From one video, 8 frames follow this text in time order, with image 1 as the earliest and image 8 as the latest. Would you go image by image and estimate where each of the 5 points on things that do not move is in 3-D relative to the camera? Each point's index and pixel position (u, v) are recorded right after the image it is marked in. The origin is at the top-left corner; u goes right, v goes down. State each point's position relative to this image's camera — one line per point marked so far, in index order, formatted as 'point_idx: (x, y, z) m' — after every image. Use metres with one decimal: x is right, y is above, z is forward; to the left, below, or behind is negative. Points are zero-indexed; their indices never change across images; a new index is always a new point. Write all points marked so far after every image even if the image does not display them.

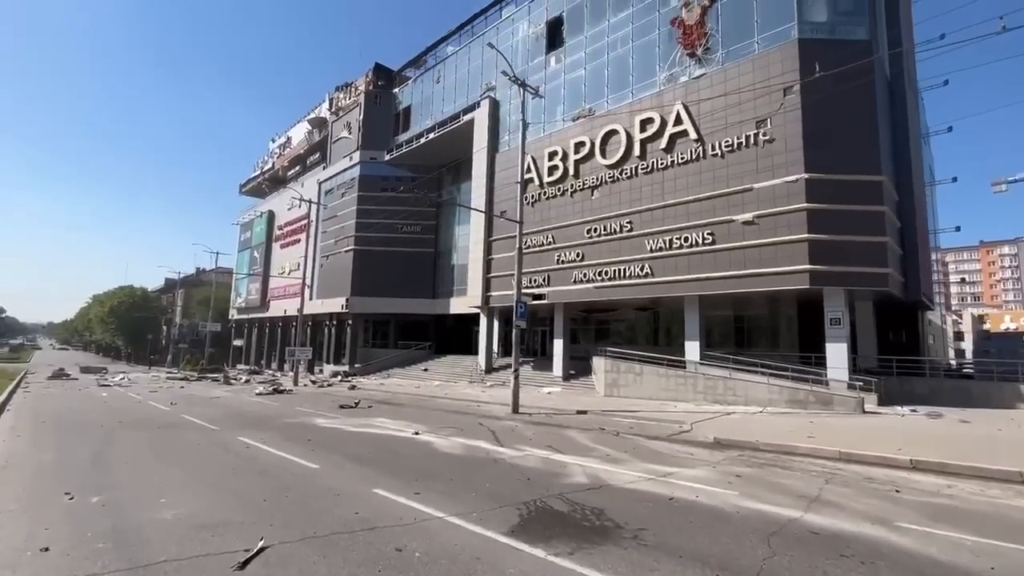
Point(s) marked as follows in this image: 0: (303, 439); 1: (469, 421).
0: (-4.8, -3.5, +11.3) m
1: (-1.4, -4.4, +16.0) m
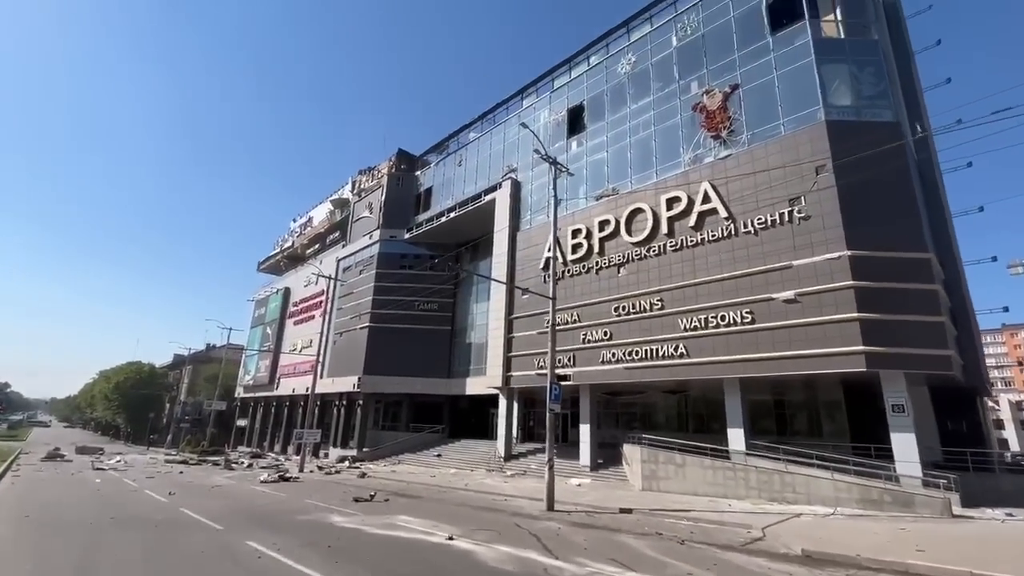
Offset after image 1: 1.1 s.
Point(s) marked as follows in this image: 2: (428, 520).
0: (-3.8, -5.1, +9.7) m
1: (-0.2, -6.8, +14.1) m
2: (-2.3, -6.6, +13.9) m
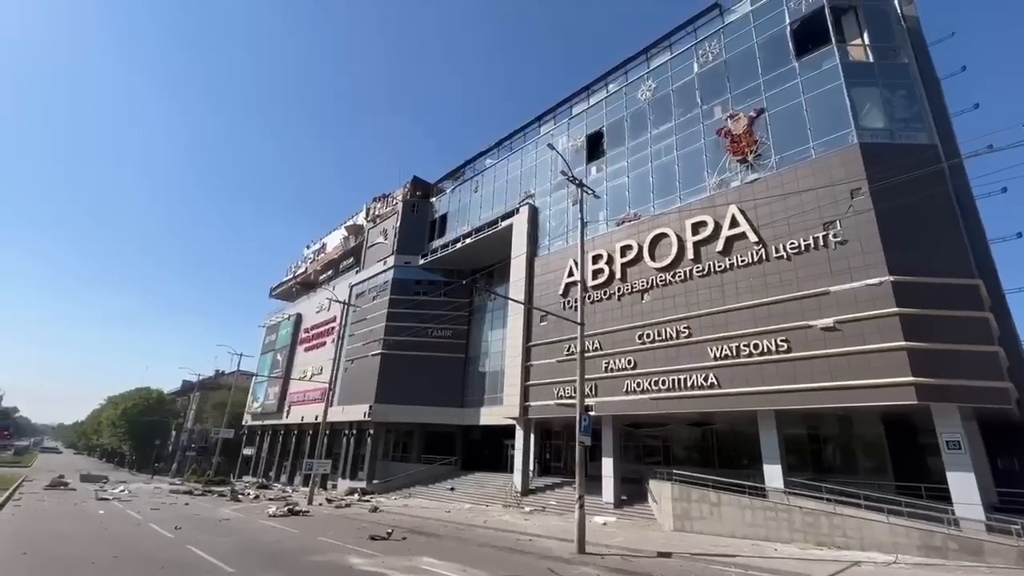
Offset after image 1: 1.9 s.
0: (-3.0, -5.5, +8.7) m
1: (+0.7, -7.4, +12.9) m
2: (-1.5, -7.2, +12.8) m
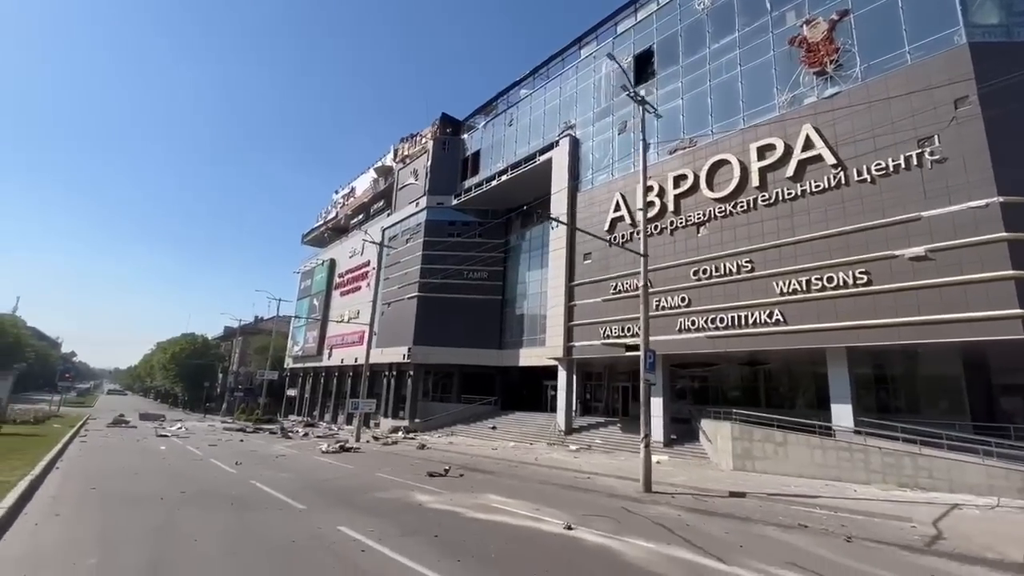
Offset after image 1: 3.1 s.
0: (-1.4, -4.1, +8.0) m
1: (+2.5, -5.5, +12.3) m
2: (+0.3, -5.4, +12.2) m
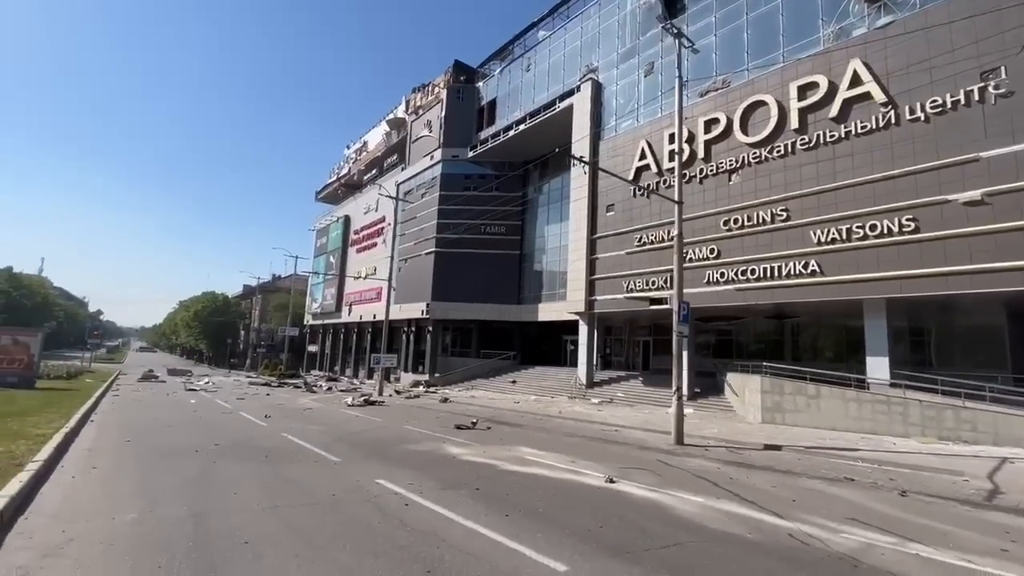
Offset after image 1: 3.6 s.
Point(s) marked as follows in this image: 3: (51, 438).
0: (-0.7, -3.2, +7.8) m
1: (+3.3, -4.2, +12.1) m
2: (+1.2, -4.1, +12.0) m
3: (-8.8, -2.9, +9.3) m
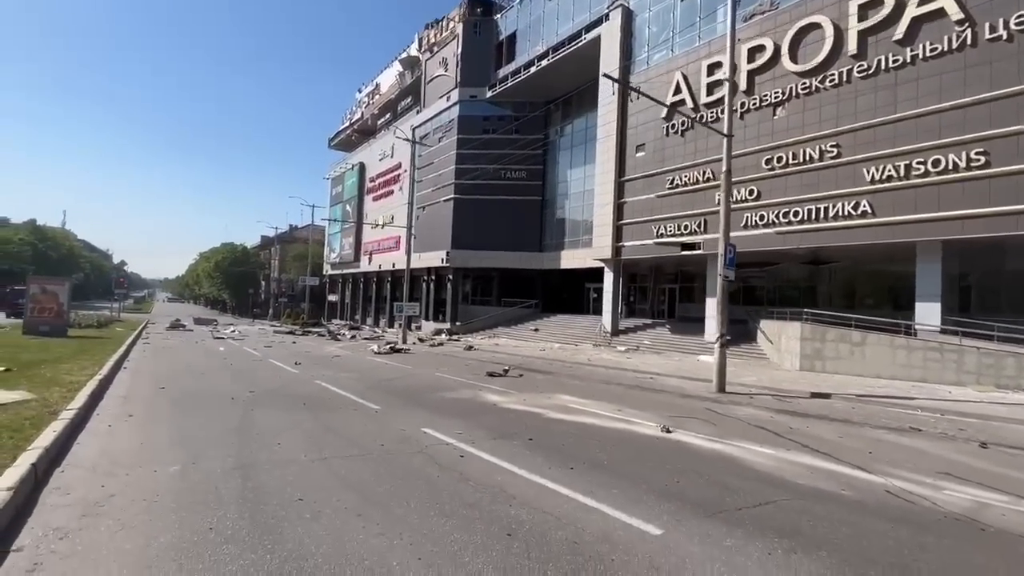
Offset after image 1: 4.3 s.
0: (+0.2, -2.3, +7.3) m
1: (+4.3, -2.8, +11.6) m
2: (+2.1, -2.7, +11.6) m
3: (-8.0, -1.8, +9.1) m
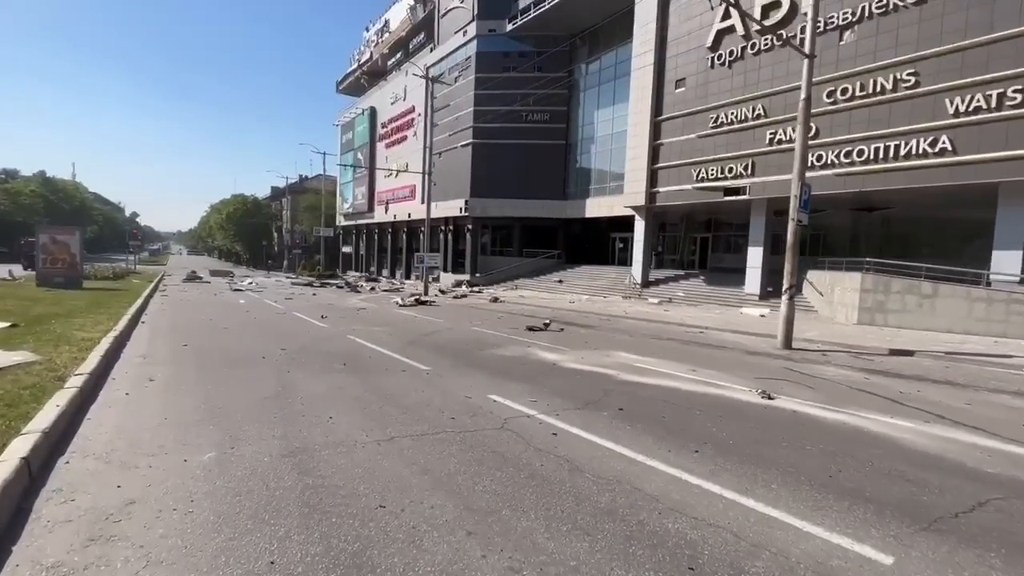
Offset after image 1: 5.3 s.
0: (+1.3, -1.5, +6.2) m
1: (+5.5, -1.7, +10.4) m
2: (+3.3, -1.5, +10.4) m
3: (-6.8, -0.9, +8.0) m
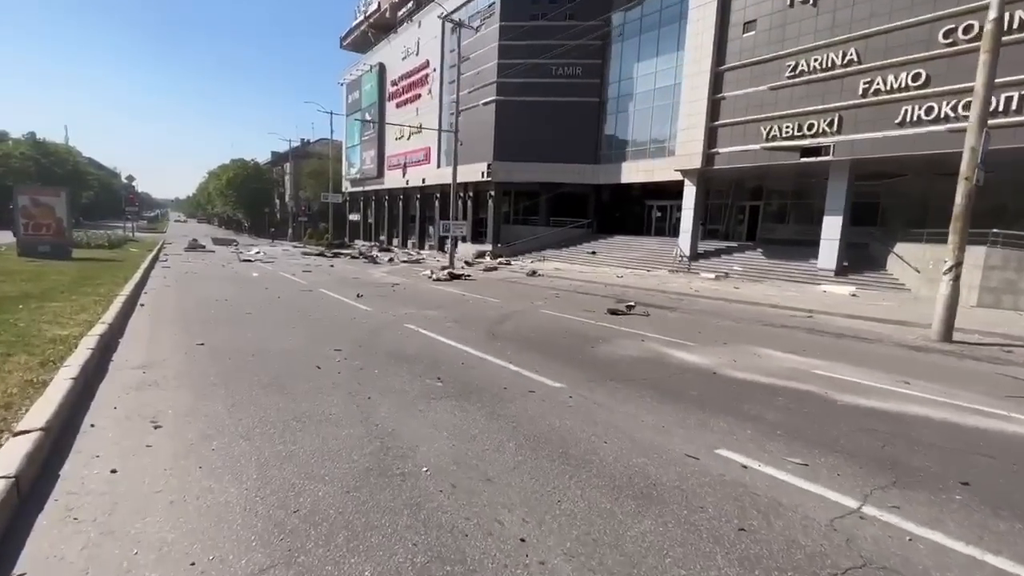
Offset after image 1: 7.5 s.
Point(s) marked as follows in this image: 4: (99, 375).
0: (+3.2, -1.4, +3.6) m
1: (+7.4, -1.3, +7.8) m
2: (+5.3, -1.2, +7.8) m
3: (-4.8, -0.7, +5.4) m
4: (-4.2, -0.9, +5.0) m
